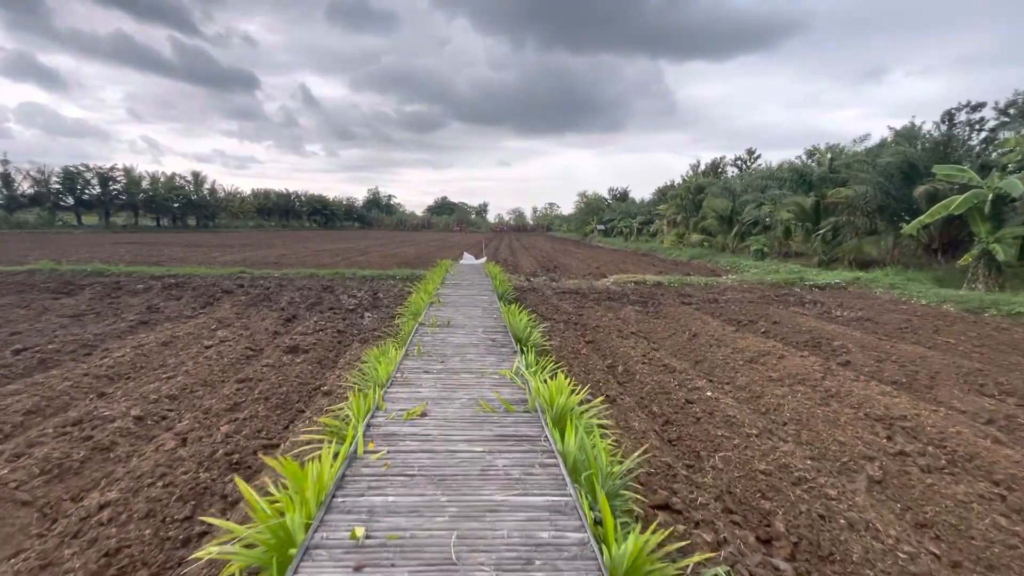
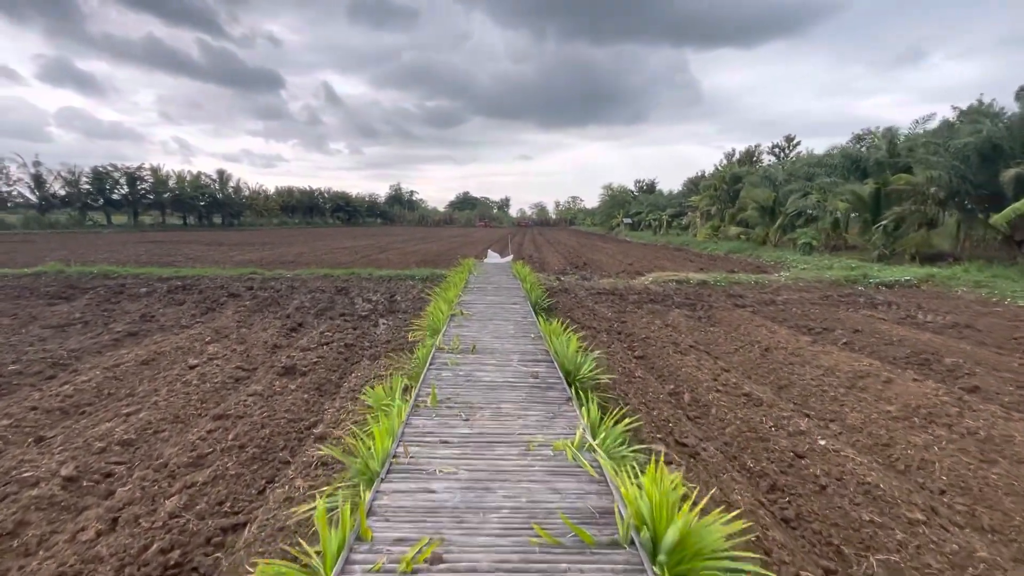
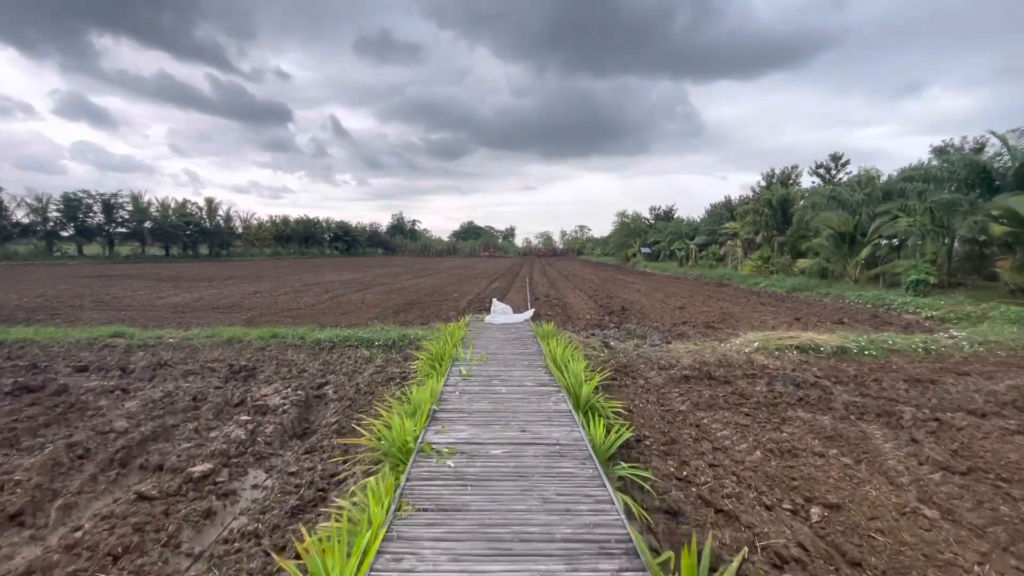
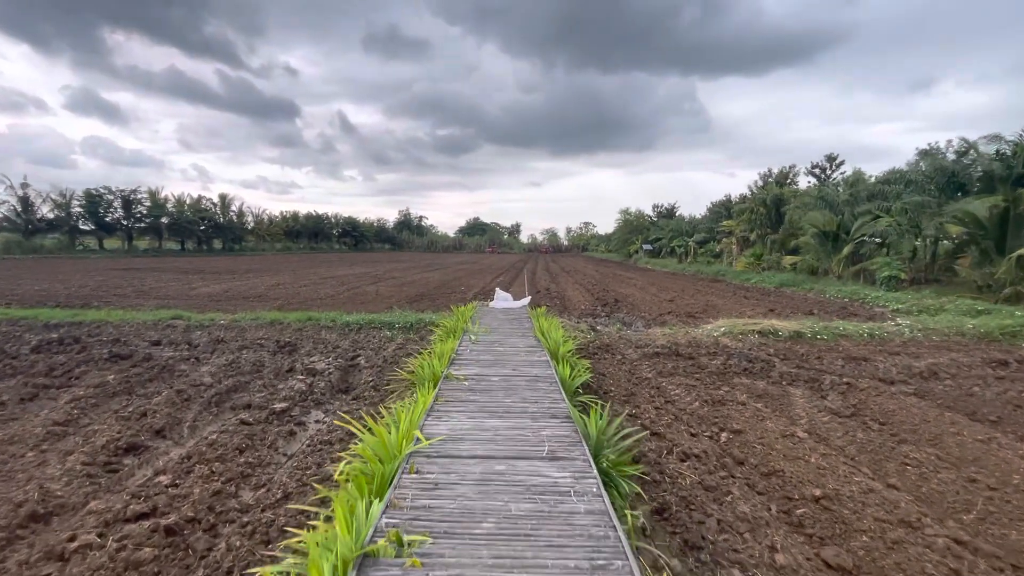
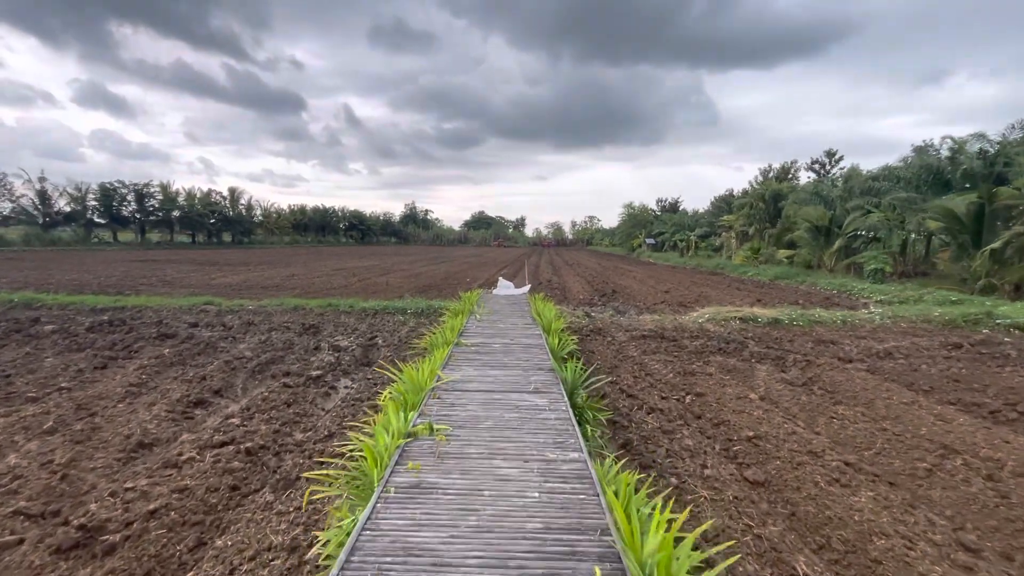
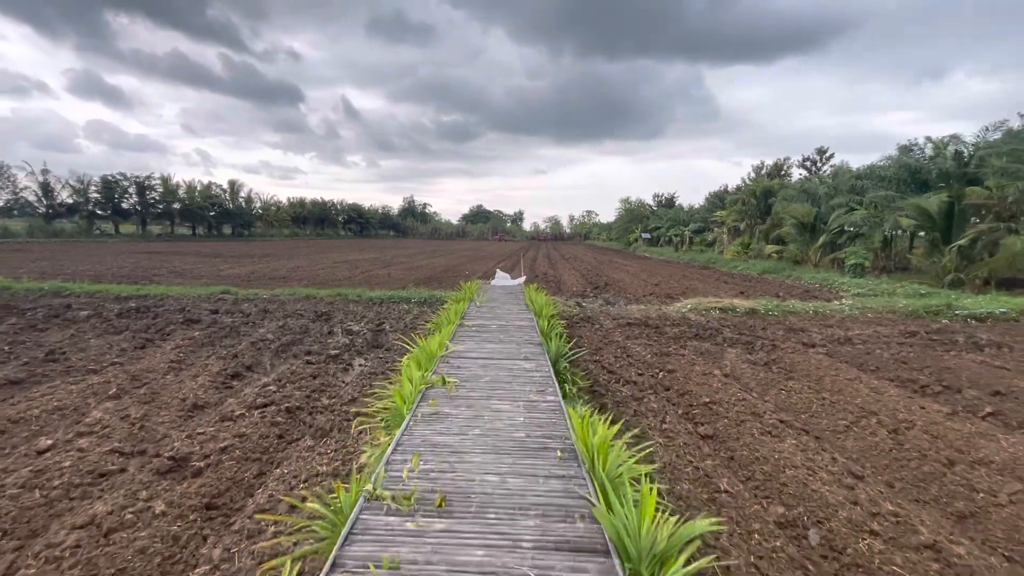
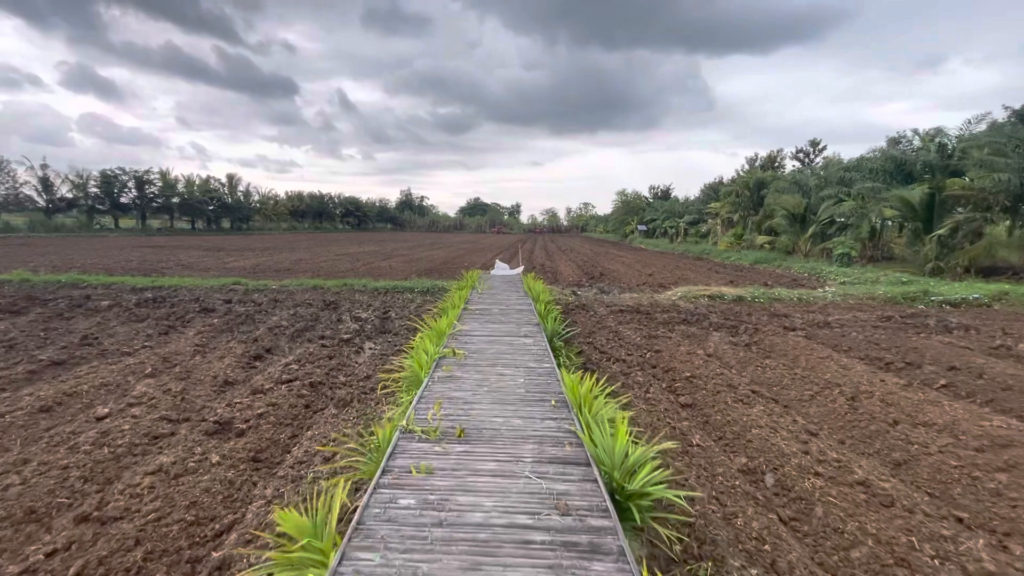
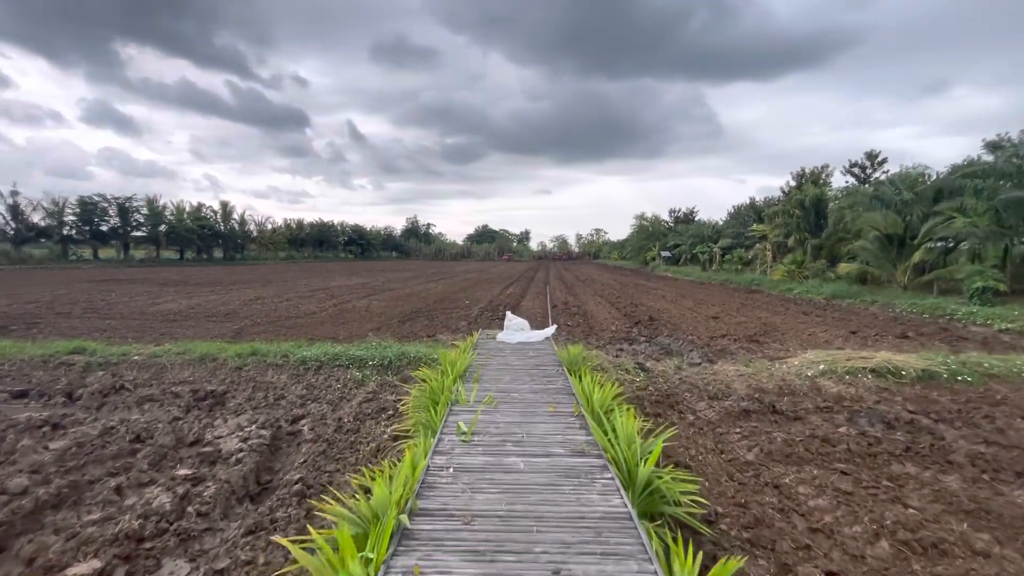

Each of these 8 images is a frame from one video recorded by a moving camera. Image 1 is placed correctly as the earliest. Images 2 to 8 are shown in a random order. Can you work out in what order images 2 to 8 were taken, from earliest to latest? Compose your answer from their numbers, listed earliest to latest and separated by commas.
2, 7, 6, 5, 4, 3, 8
